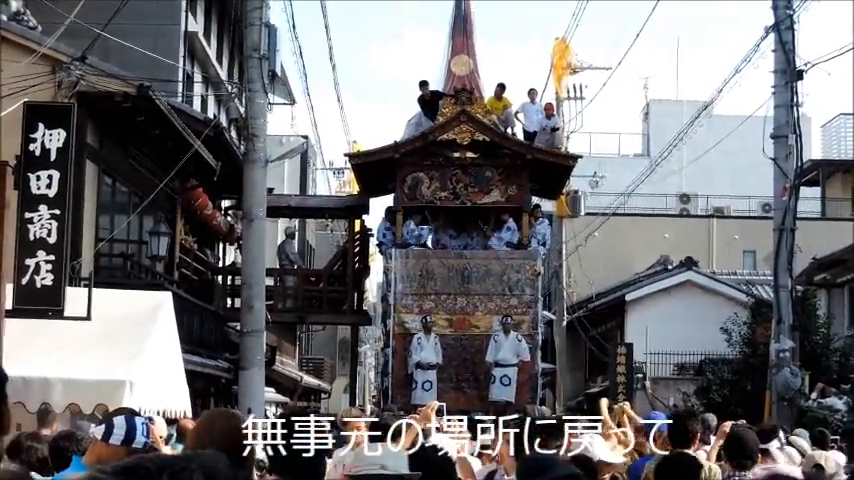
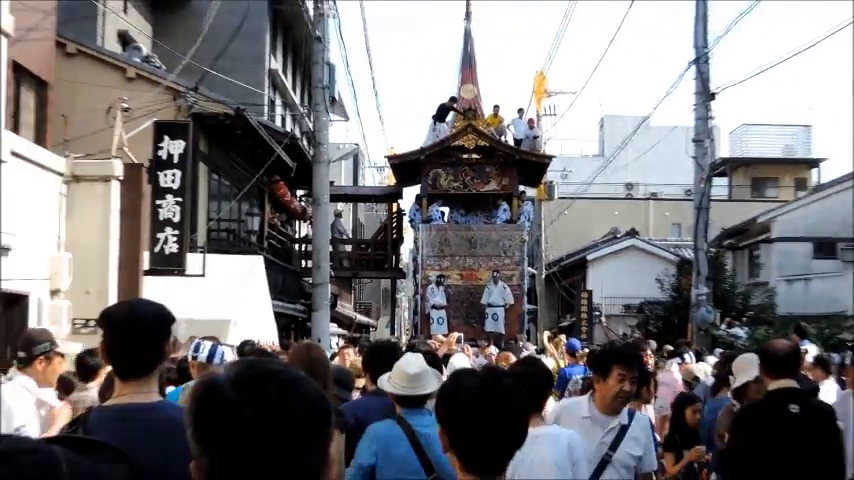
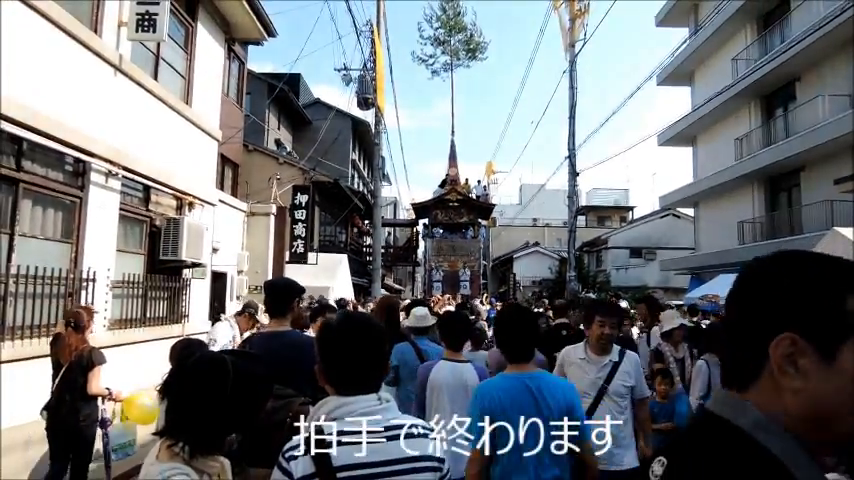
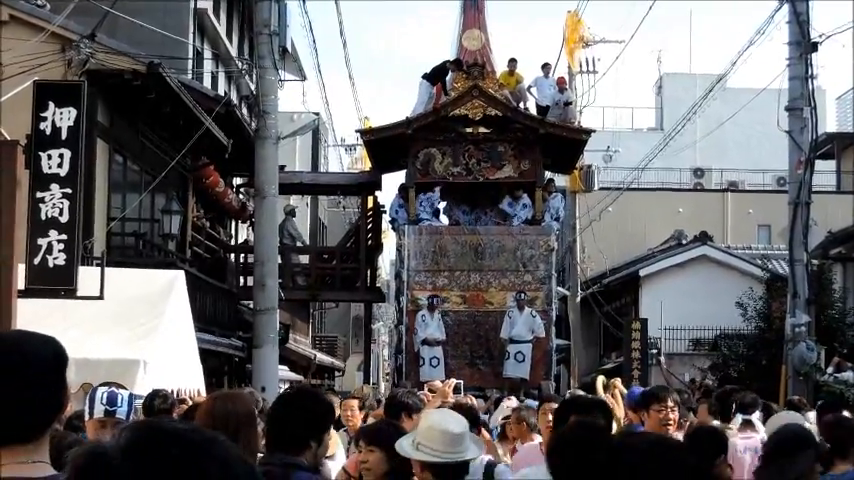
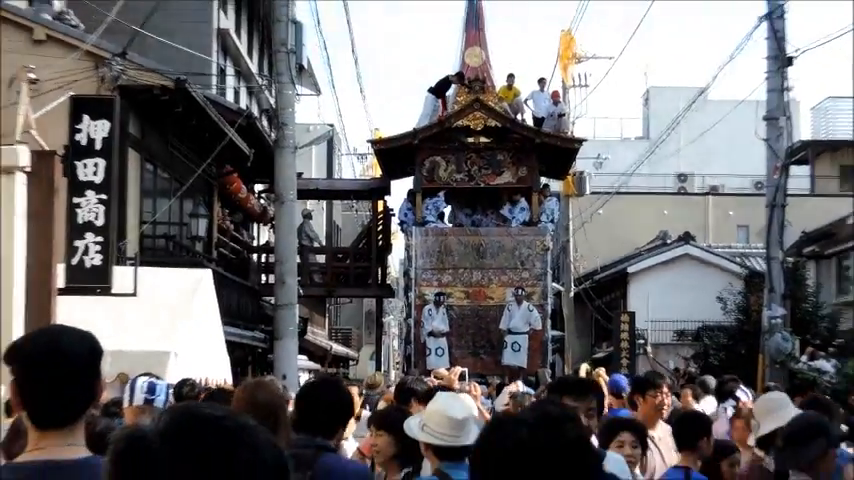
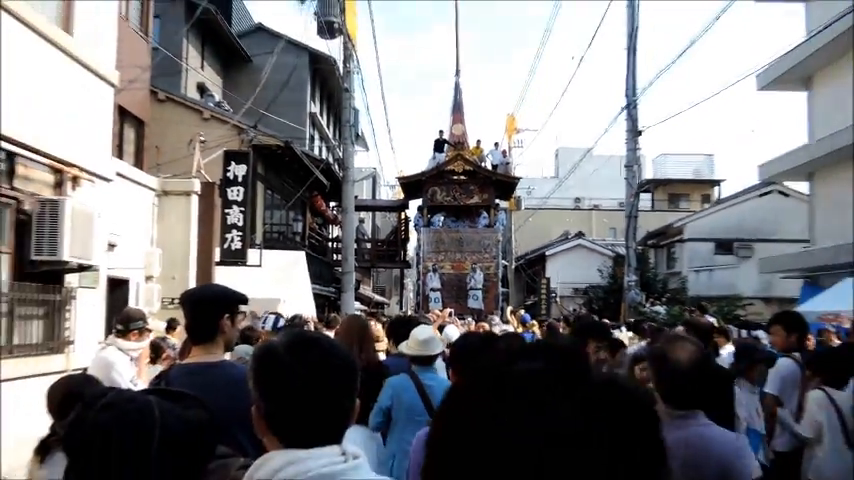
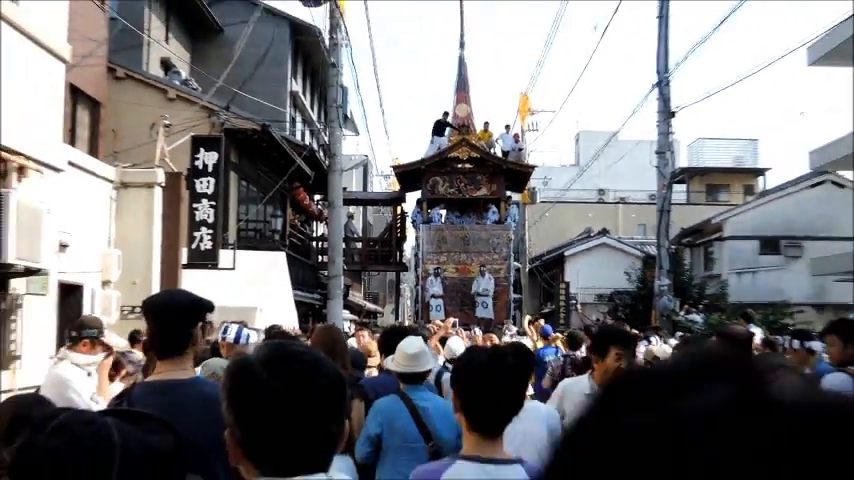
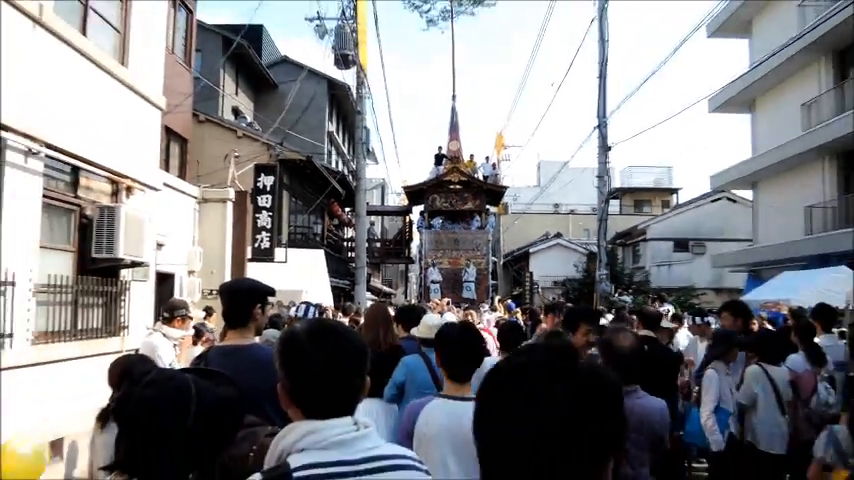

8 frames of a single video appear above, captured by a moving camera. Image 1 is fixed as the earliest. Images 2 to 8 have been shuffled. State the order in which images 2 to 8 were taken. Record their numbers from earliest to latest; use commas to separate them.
4, 5, 2, 7, 6, 8, 3
